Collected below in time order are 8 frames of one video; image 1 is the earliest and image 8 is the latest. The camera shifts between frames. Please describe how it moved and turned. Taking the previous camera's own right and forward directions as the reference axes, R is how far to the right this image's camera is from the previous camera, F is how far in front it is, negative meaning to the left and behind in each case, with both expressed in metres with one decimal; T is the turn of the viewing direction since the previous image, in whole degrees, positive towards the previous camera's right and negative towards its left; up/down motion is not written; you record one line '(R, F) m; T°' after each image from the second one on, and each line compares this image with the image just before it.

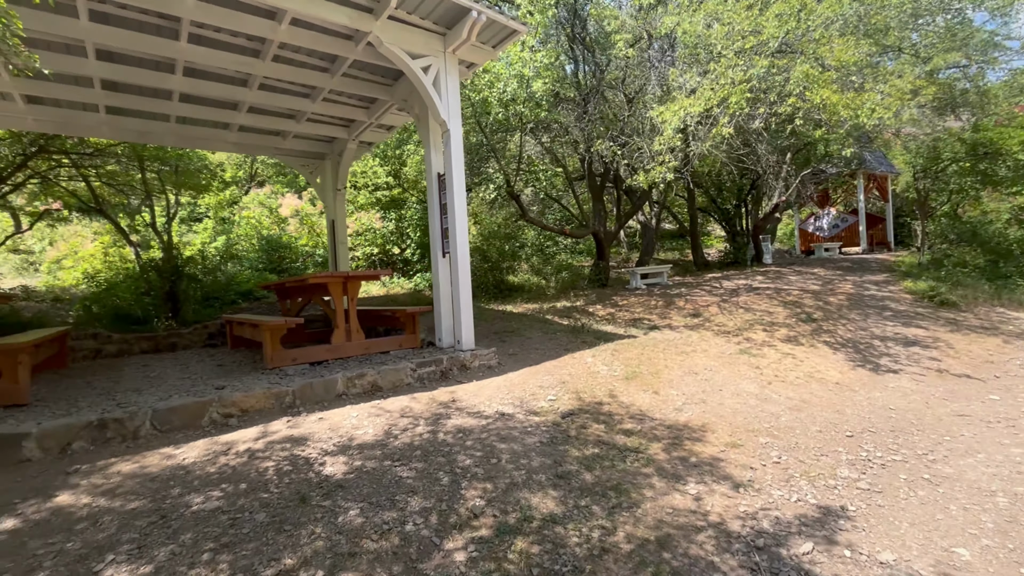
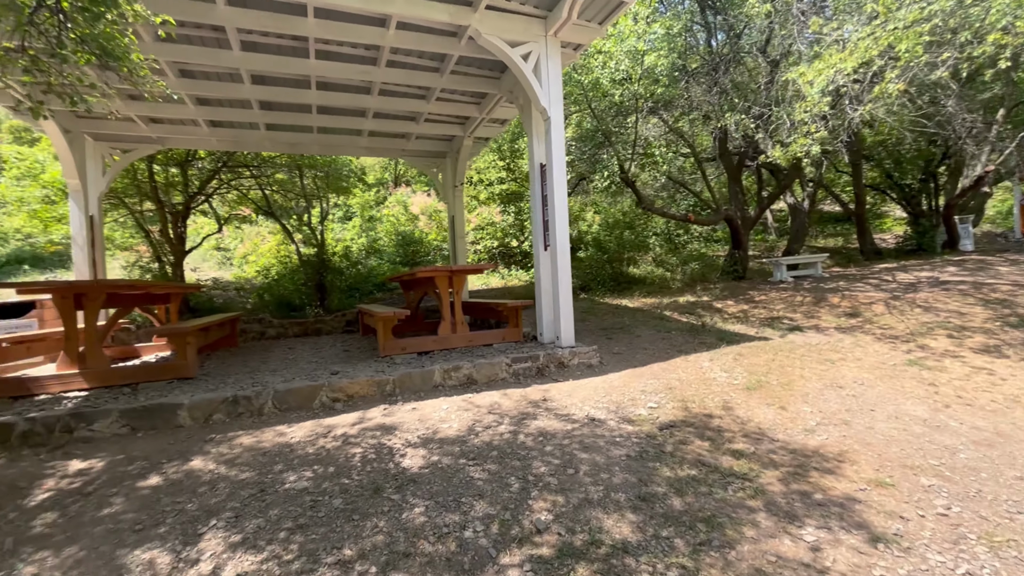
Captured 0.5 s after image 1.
(+0.3, +0.3) m; -16°
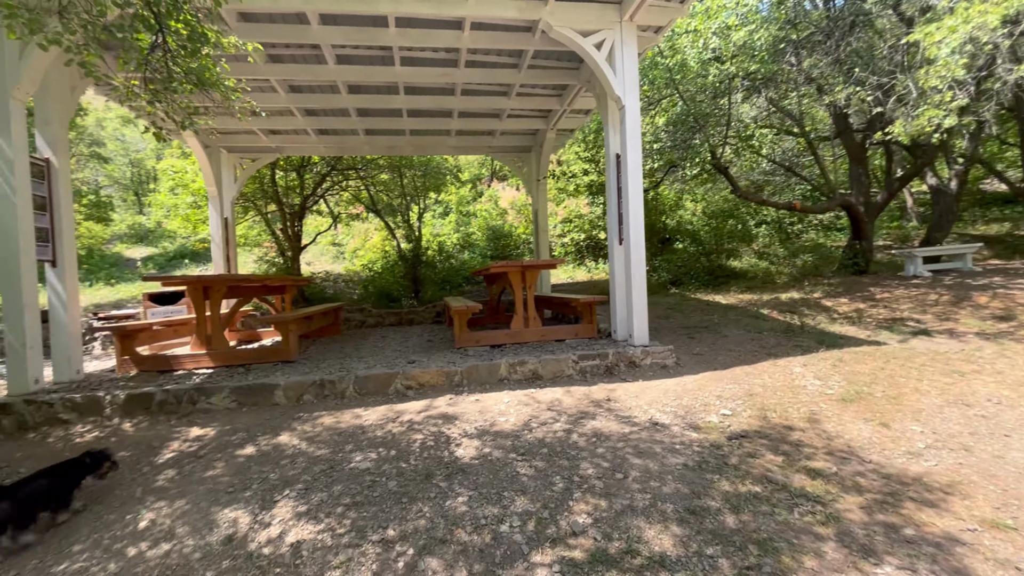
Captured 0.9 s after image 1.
(+0.3, 0.0) m; -12°
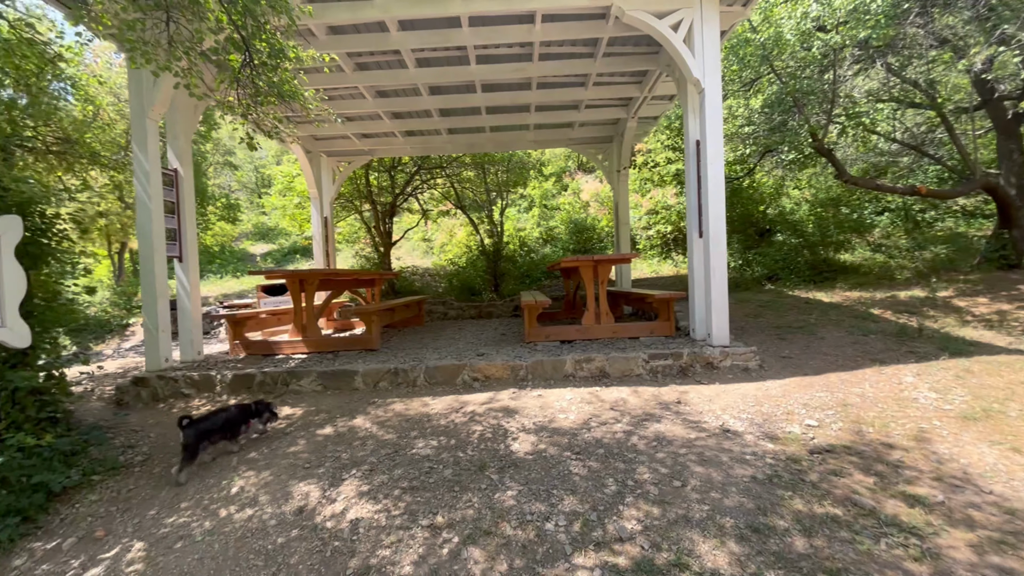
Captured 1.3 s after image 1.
(+0.2, 0.0) m; -11°
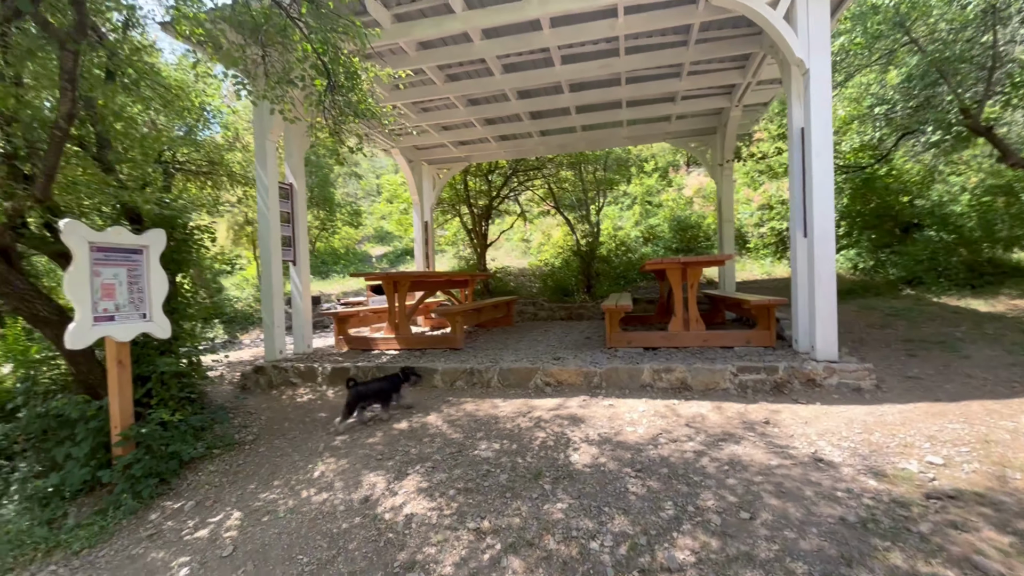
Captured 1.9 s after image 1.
(+0.3, +0.1) m; -13°
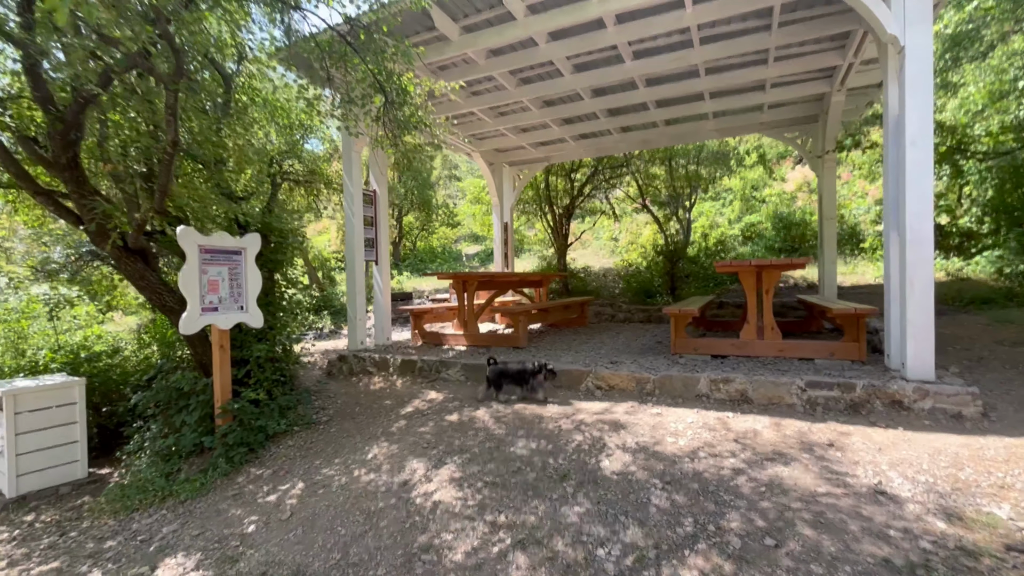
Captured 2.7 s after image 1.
(+0.4, 0.0) m; -12°
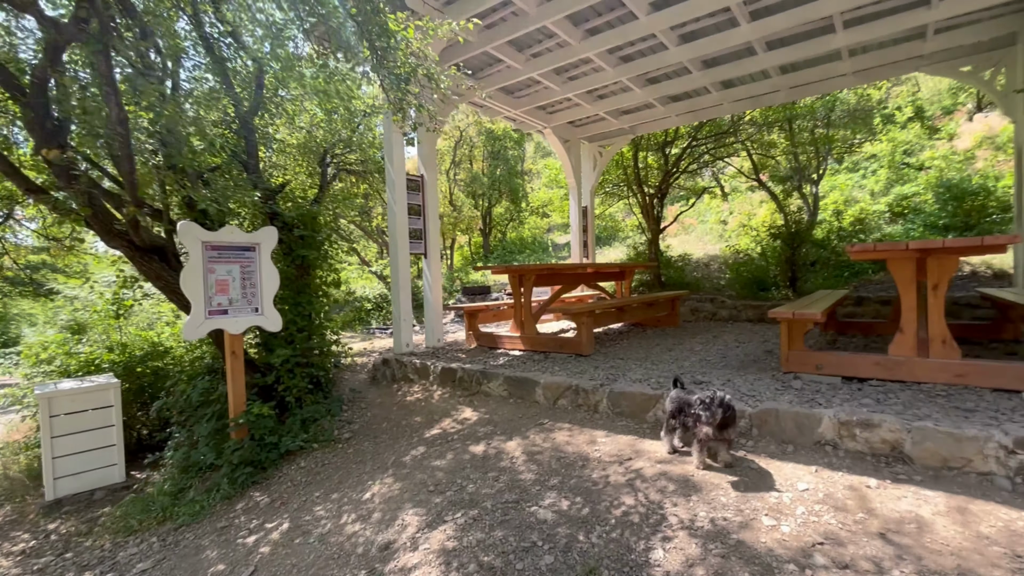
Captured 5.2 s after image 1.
(+0.4, +1.0) m; -13°
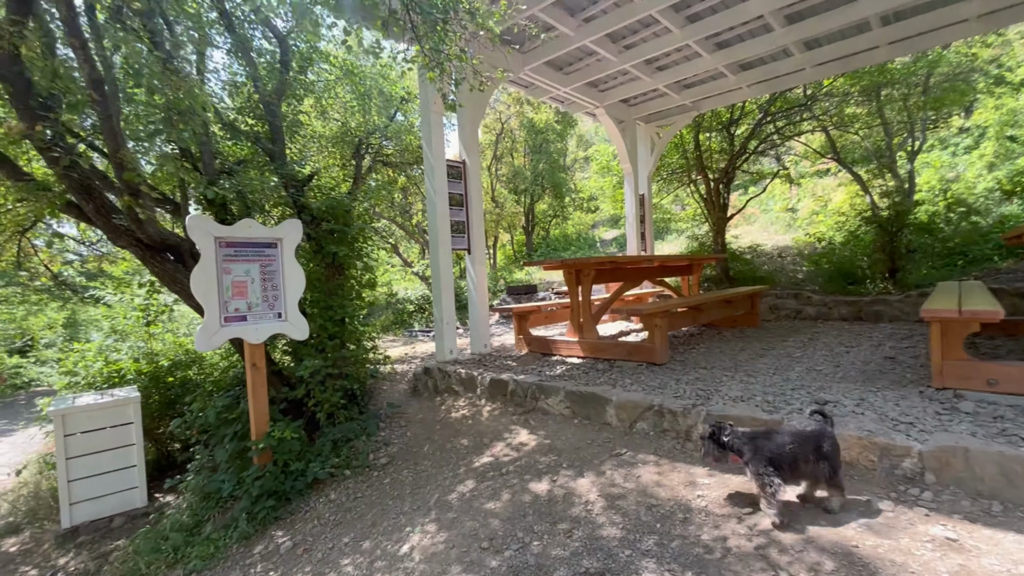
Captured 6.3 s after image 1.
(-0.1, +0.7) m; -5°
